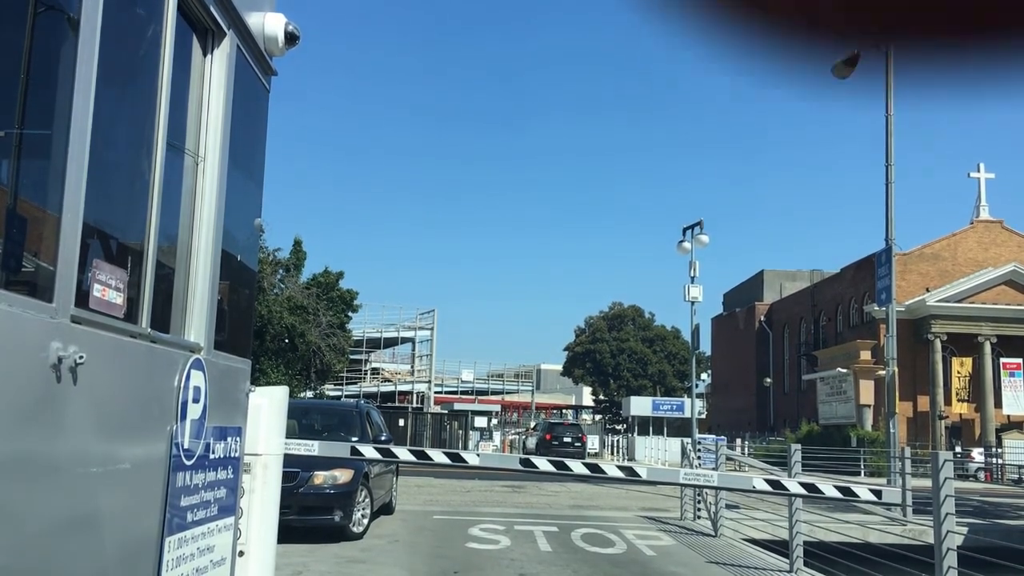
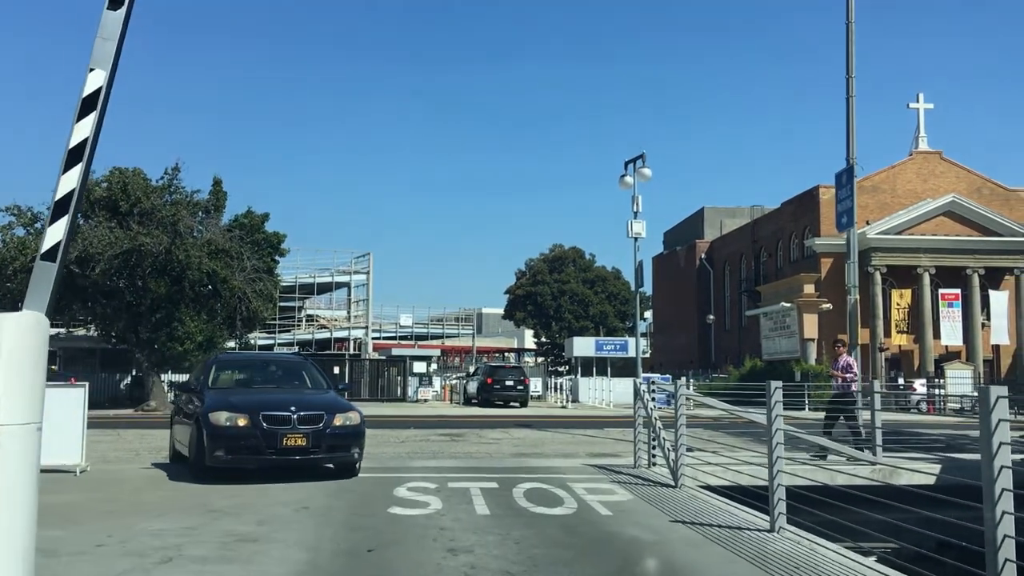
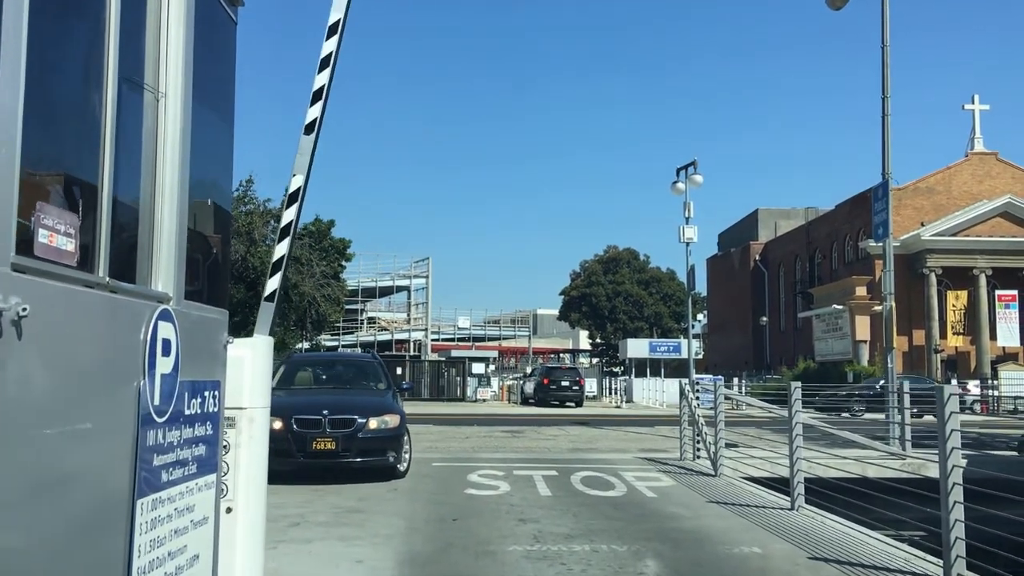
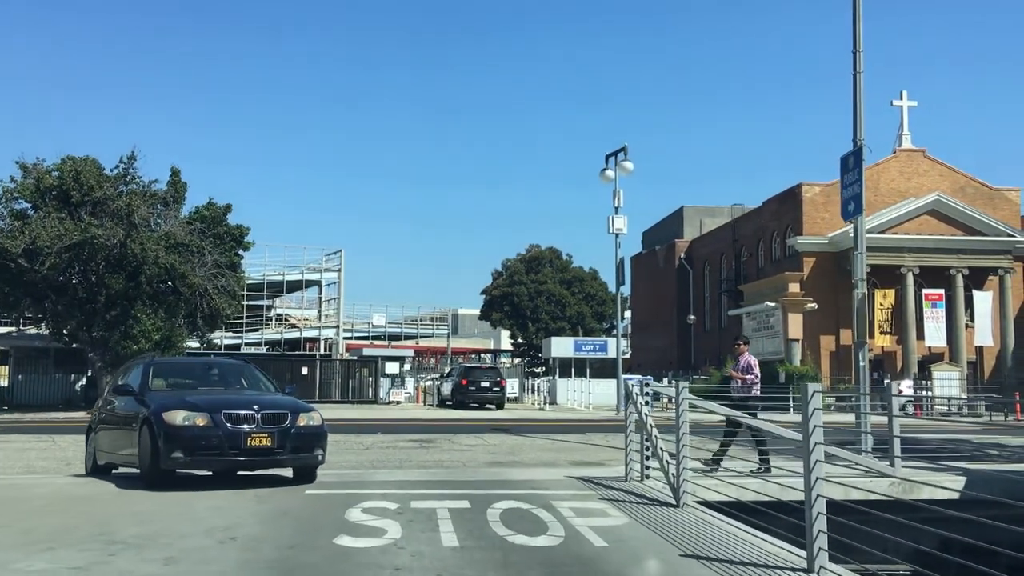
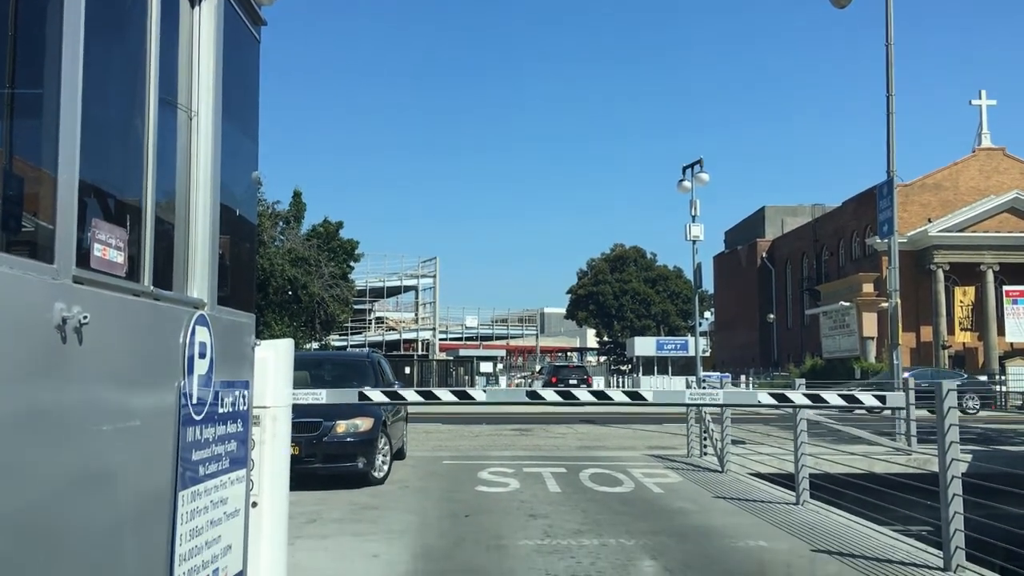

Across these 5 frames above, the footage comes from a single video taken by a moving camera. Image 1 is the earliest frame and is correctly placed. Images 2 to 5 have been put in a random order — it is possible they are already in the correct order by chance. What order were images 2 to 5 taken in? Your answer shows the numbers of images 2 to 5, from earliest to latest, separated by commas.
5, 3, 2, 4
